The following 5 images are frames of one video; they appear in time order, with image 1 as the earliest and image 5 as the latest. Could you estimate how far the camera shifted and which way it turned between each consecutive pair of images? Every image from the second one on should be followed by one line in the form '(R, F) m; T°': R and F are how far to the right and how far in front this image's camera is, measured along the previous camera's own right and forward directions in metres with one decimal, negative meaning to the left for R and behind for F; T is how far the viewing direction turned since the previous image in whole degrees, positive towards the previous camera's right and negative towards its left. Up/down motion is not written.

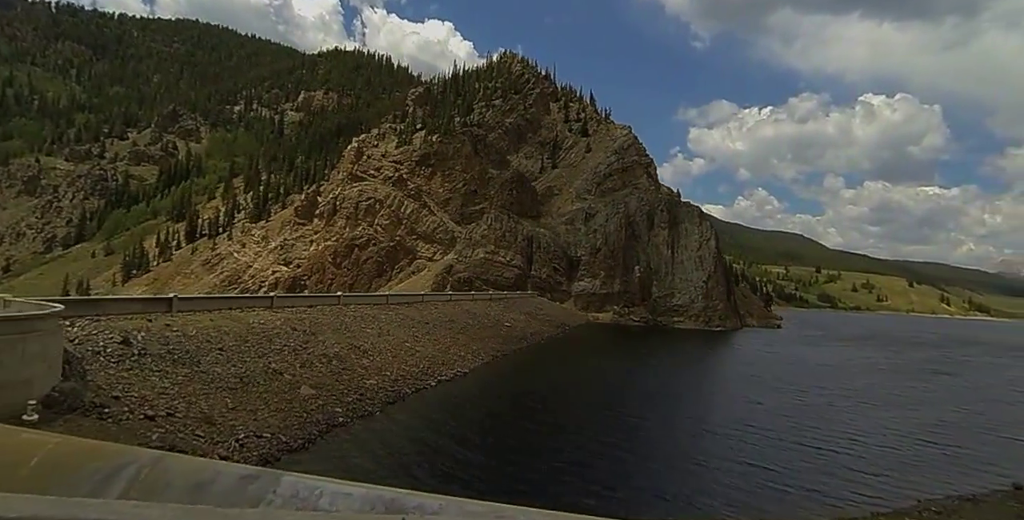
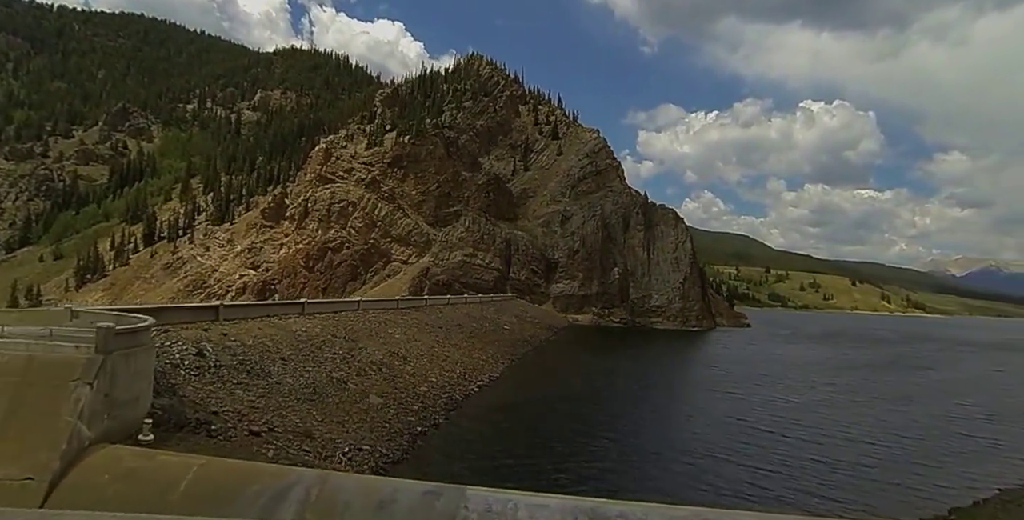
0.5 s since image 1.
(-1.6, +0.1) m; +4°
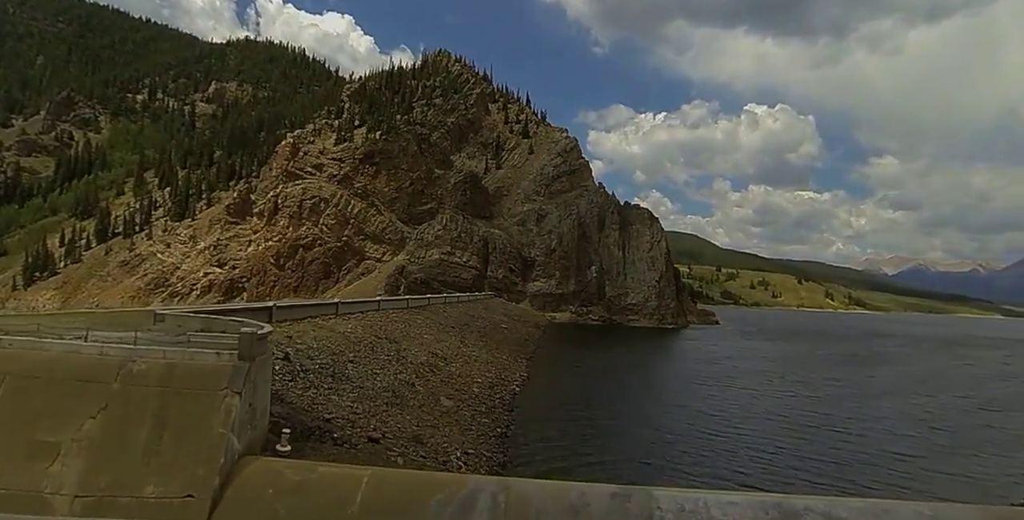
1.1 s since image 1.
(-1.6, +0.1) m; +4°
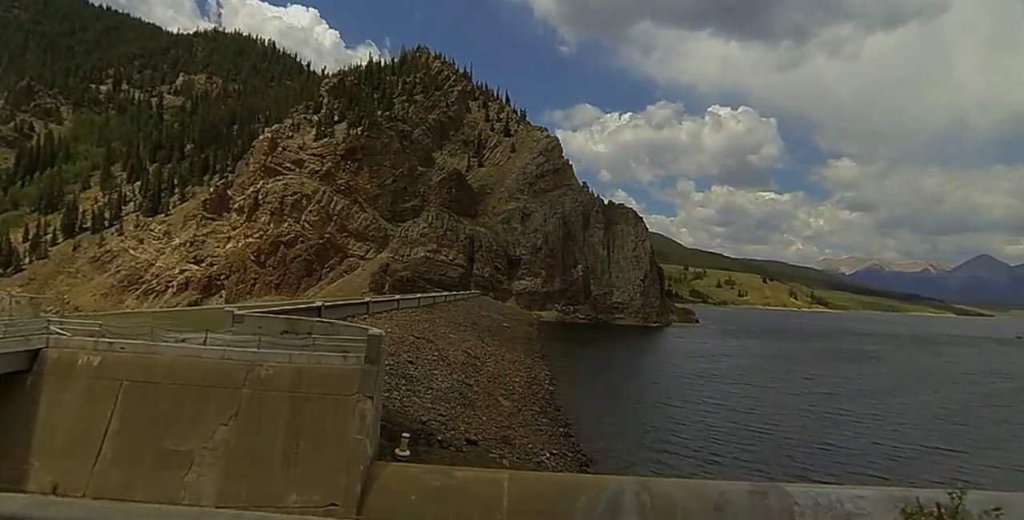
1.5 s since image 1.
(-1.2, 0.0) m; +3°
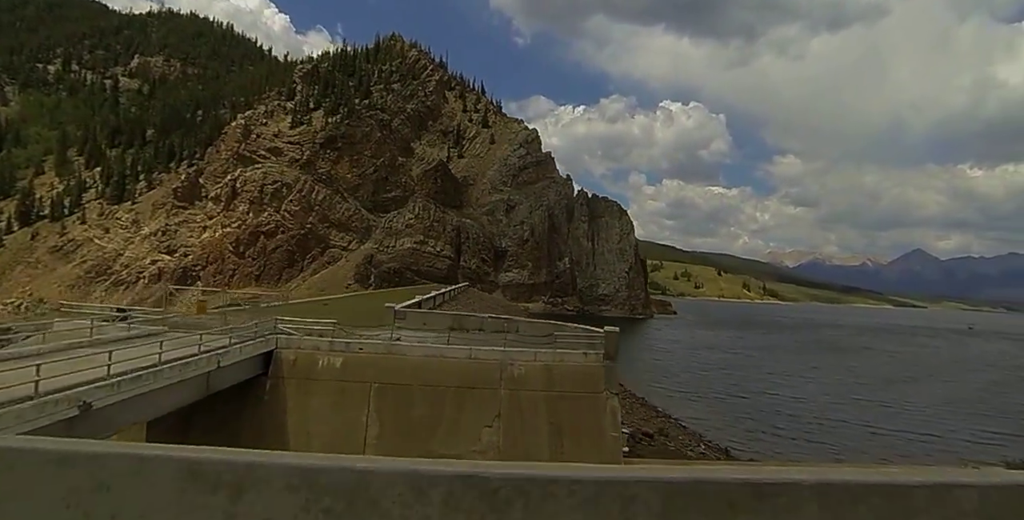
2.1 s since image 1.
(-2.0, 0.0) m; +4°
